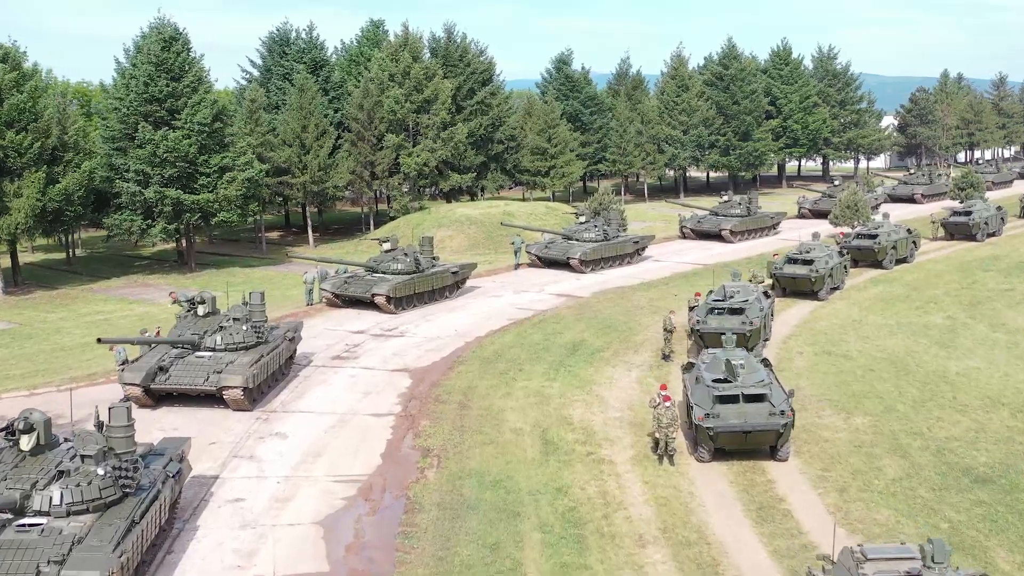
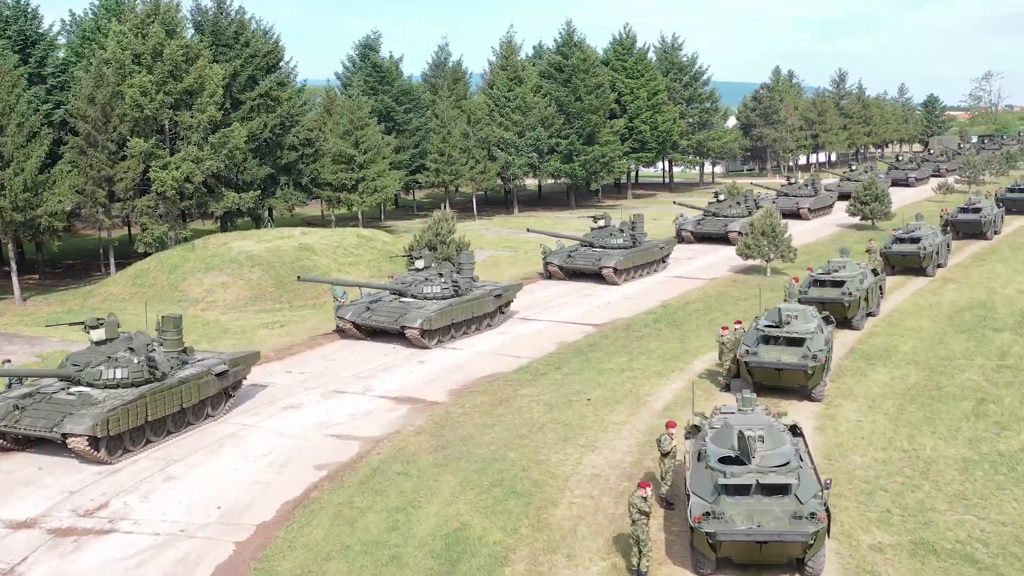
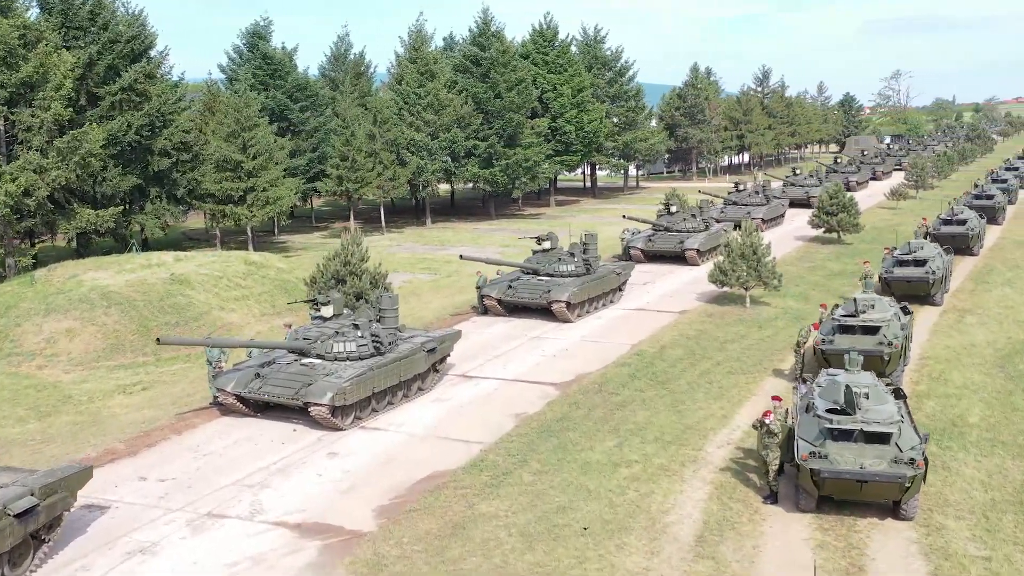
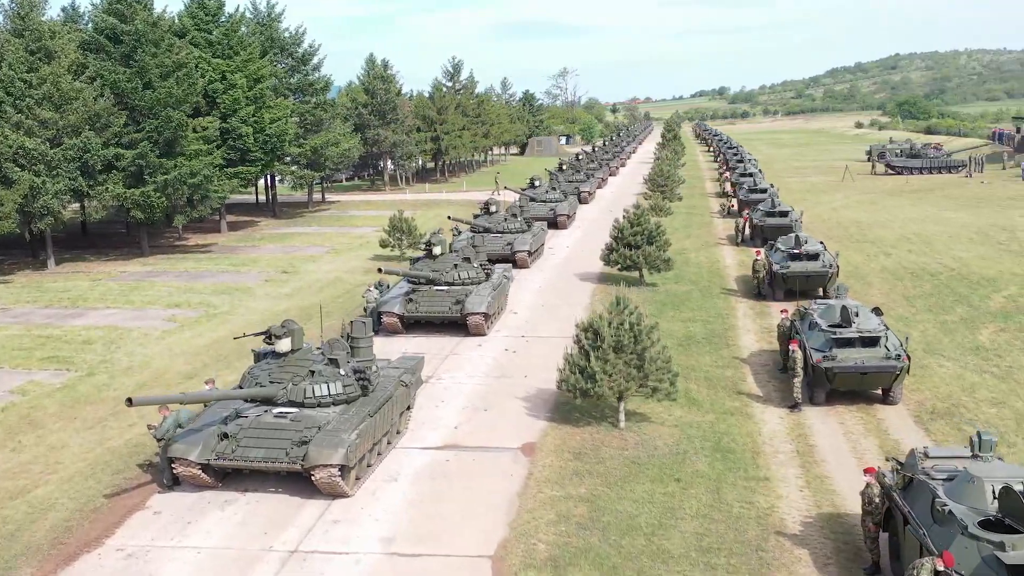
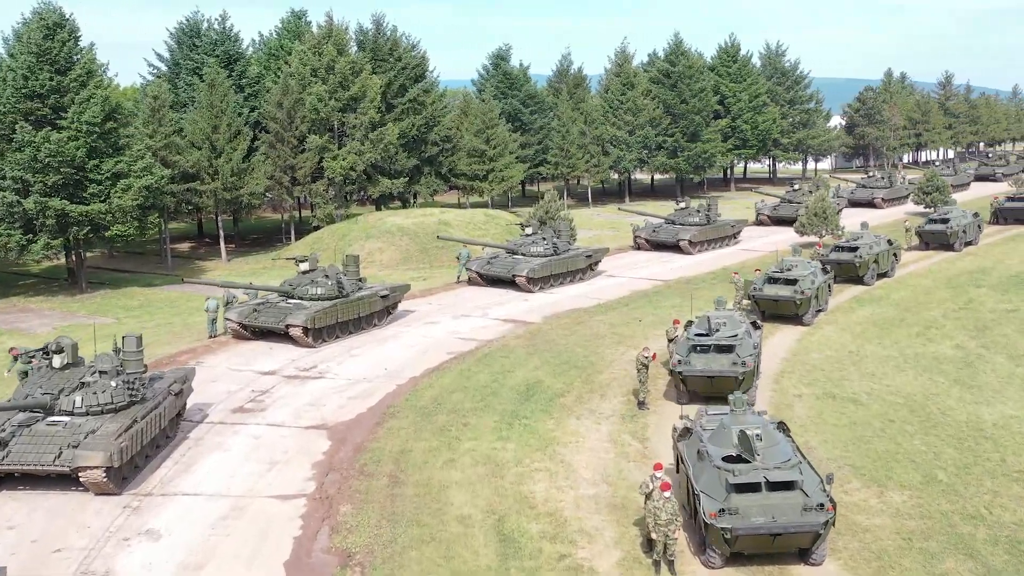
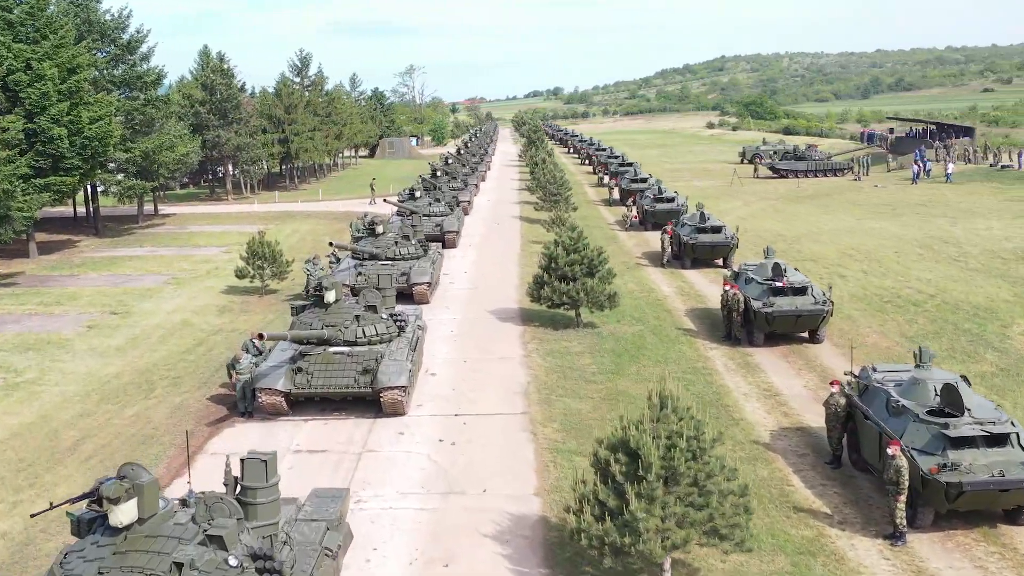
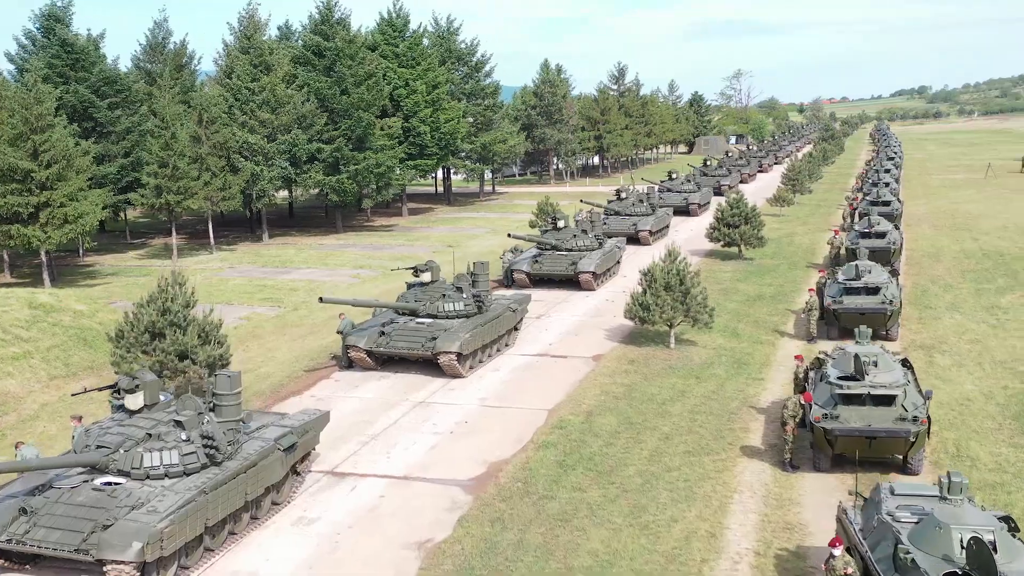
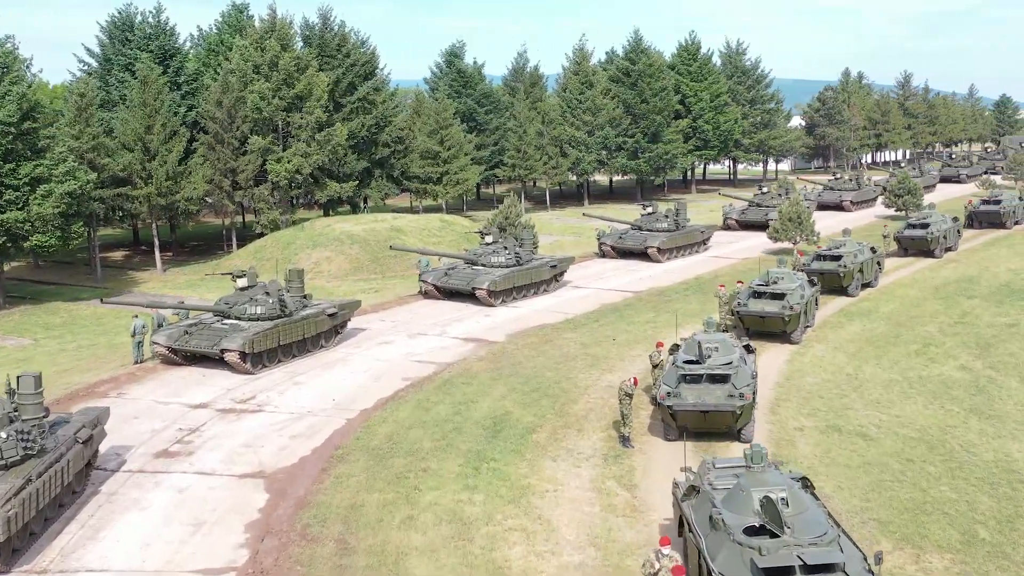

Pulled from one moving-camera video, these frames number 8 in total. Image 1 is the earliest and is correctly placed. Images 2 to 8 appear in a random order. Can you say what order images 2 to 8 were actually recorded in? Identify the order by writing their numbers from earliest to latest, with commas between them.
5, 8, 2, 3, 7, 4, 6
